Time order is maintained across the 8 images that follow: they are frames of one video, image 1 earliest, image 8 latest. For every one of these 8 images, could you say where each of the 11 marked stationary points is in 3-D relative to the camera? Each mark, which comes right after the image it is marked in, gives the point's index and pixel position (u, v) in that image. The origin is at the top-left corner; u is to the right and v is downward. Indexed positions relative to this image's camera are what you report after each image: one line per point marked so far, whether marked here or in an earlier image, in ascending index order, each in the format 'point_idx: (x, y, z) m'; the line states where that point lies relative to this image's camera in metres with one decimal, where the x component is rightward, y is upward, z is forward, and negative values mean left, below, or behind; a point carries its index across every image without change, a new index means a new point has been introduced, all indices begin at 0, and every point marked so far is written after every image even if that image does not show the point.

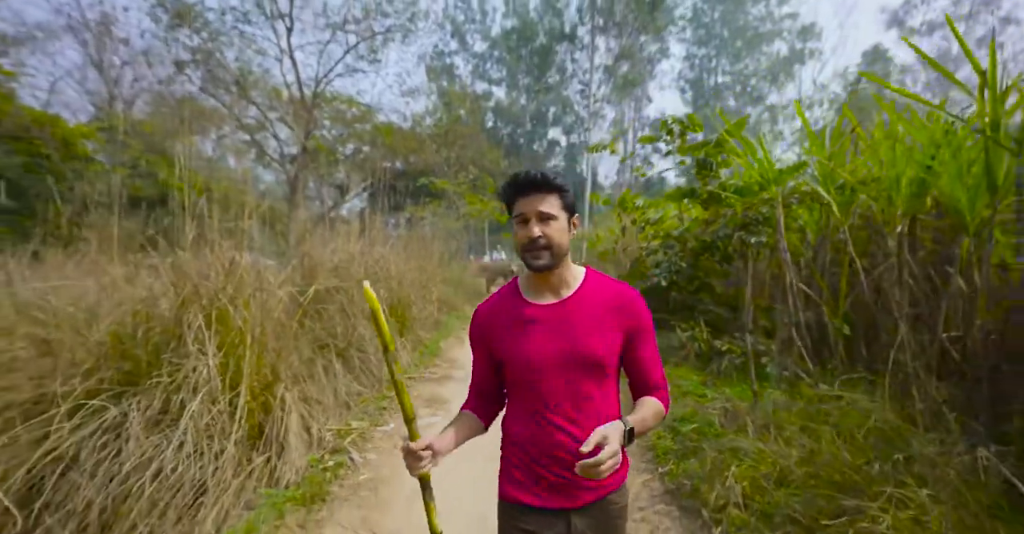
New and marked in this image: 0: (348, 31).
0: (-3.0, +4.3, +9.3) m
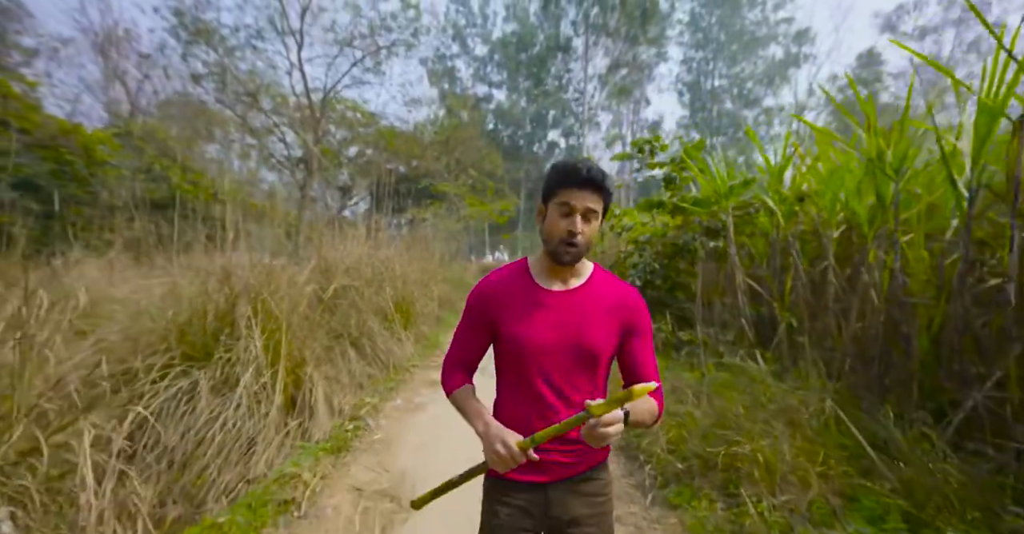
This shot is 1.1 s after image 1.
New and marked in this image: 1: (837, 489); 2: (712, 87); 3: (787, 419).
0: (-3.1, +4.3, +9.9) m
1: (+1.2, -0.8, +1.8) m
2: (+7.1, +6.5, +17.5) m
3: (+1.3, -0.7, +2.3) m
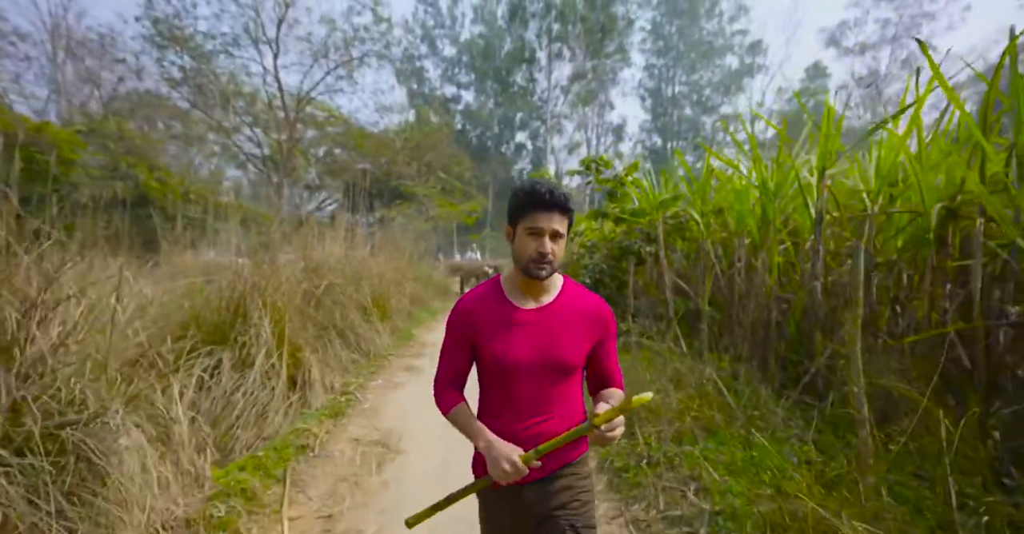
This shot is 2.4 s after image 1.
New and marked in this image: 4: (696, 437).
0: (-3.8, +4.4, +10.5) m
1: (+1.0, -0.8, +2.7) m
2: (+5.9, +6.5, +18.7) m
3: (+1.0, -0.7, +3.1) m
4: (+1.0, -0.9, +2.6) m
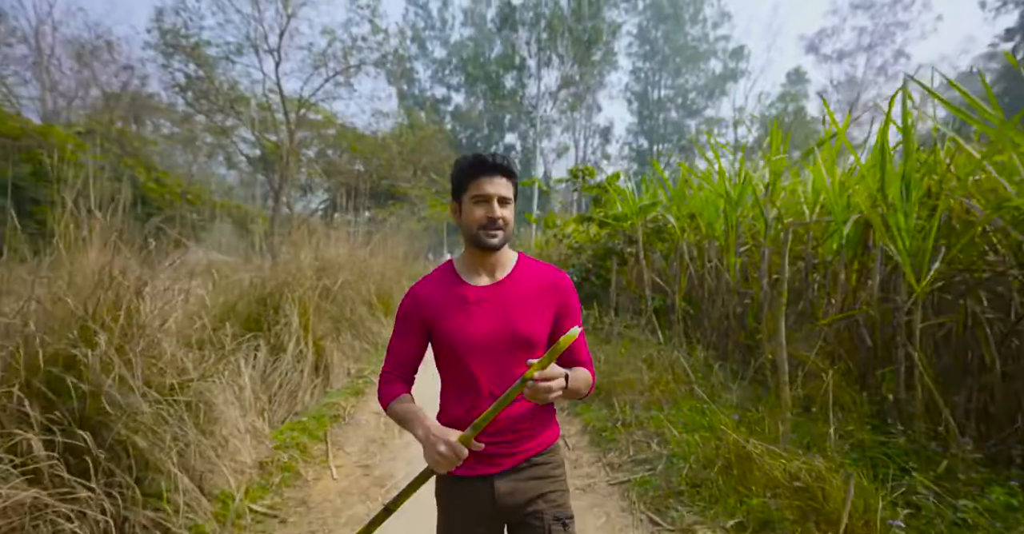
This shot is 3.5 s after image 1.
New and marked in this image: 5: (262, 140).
0: (-3.9, +4.4, +11.0) m
1: (+1.0, -0.8, +3.3) m
2: (+5.6, +6.5, +19.4) m
3: (+1.0, -0.7, +3.7) m
4: (+1.0, -0.9, +3.2) m
5: (-5.6, +2.9, +11.1) m
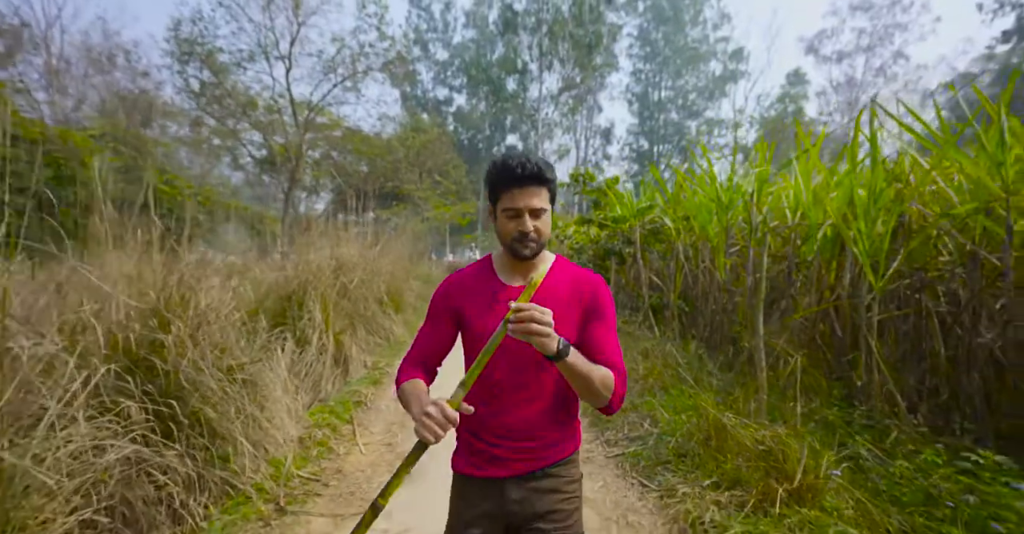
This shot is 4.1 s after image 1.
0: (-3.9, +4.4, +11.3) m
1: (+1.1, -0.8, +3.6) m
2: (+5.6, +6.5, +19.7) m
3: (+1.1, -0.7, +4.0) m
4: (+1.0, -0.9, +3.5) m
5: (-5.5, +2.9, +11.5) m
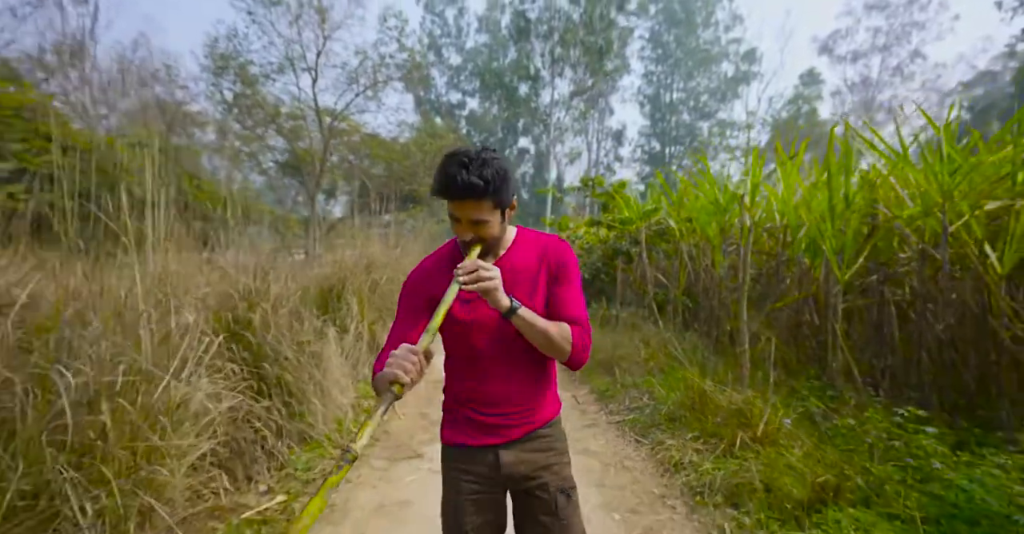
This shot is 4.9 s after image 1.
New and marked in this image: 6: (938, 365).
0: (-3.6, +4.4, +11.9) m
1: (+1.2, -0.8, +4.1) m
2: (+6.2, +6.5, +20.1) m
3: (+1.2, -0.7, +4.5) m
4: (+1.1, -0.8, +4.0) m
5: (-5.2, +2.9, +12.1) m
6: (+2.5, -0.6, +2.9) m
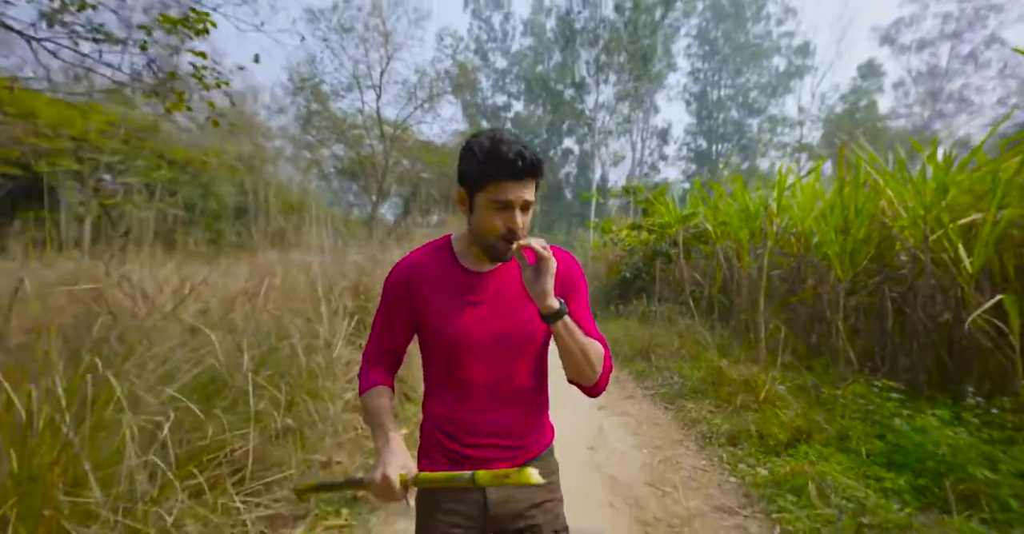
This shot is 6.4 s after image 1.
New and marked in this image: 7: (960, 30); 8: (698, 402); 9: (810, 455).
0: (-2.4, +4.4, +12.9) m
1: (+1.7, -0.8, +4.8) m
2: (+8.0, +6.5, +20.3) m
3: (+1.7, -0.7, +5.2) m
4: (+1.6, -0.9, +4.7) m
5: (-4.0, +2.9, +13.3) m
6: (+2.8, -0.6, +3.5) m
7: (+8.9, +4.7, +9.9) m
8: (+1.3, -0.9, +3.4) m
9: (+1.4, -0.9, +2.4) m
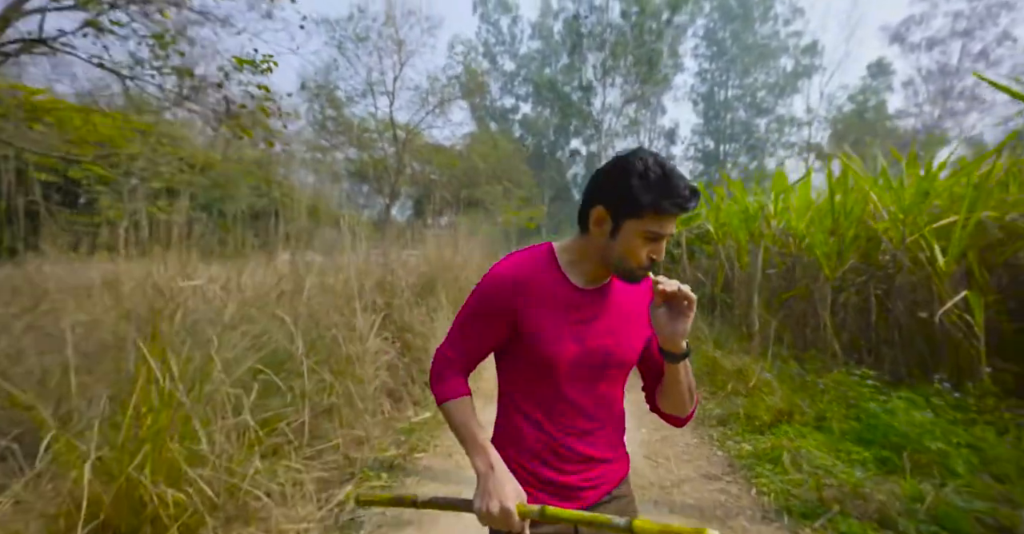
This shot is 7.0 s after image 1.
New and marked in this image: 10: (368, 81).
0: (-2.2, +4.4, +13.3) m
1: (+1.8, -0.8, +5.1) m
2: (+8.3, +6.5, +20.5) m
3: (+1.8, -0.7, +5.5) m
4: (+1.7, -0.9, +5.0) m
5: (-3.8, +2.9, +13.7) m
6: (+2.9, -0.6, +3.8) m
7: (+9.0, +4.7, +10.1) m
8: (+1.3, -0.9, +3.7) m
9: (+1.5, -0.9, +2.7) m
10: (-3.5, +4.5, +12.4) m
